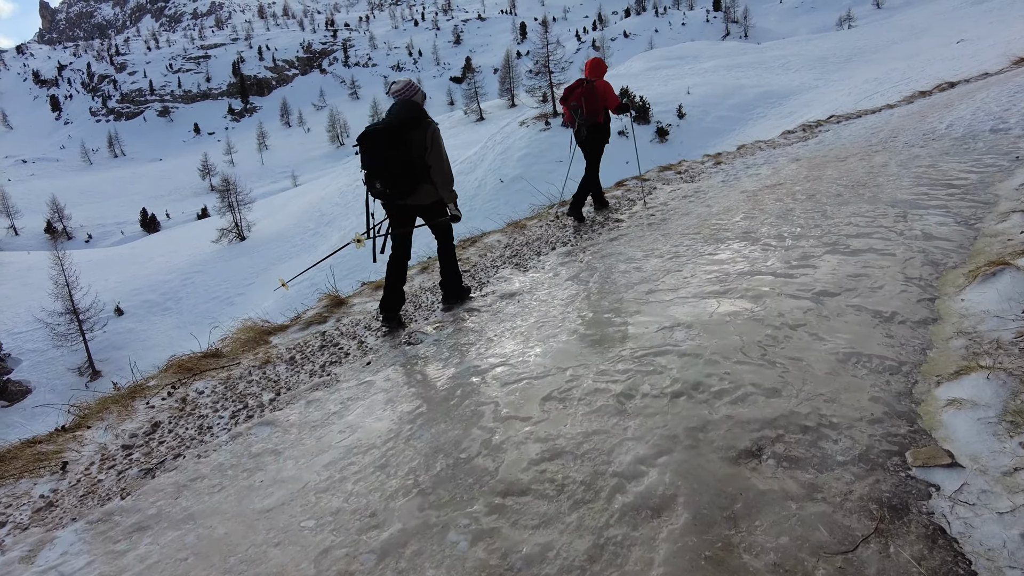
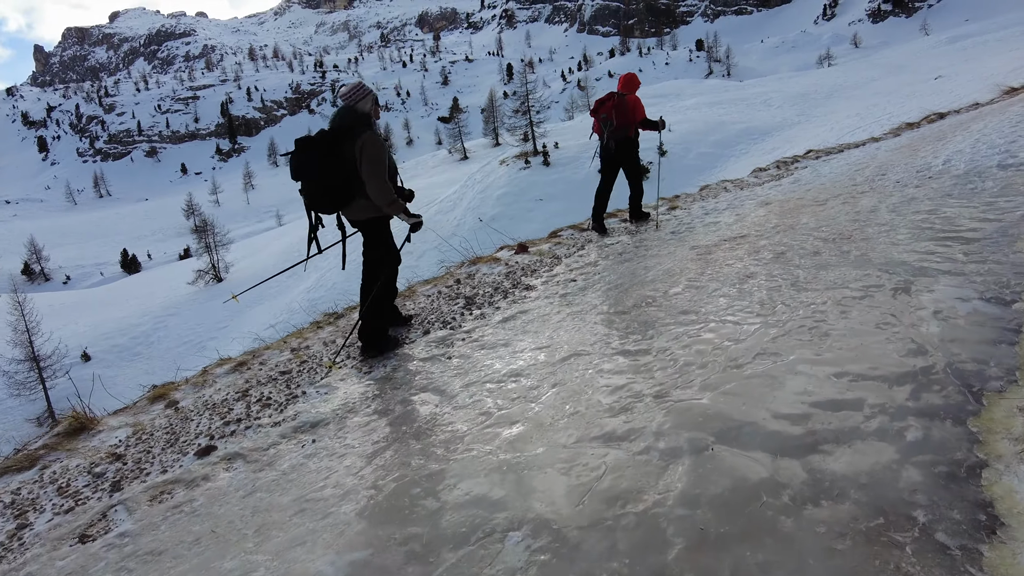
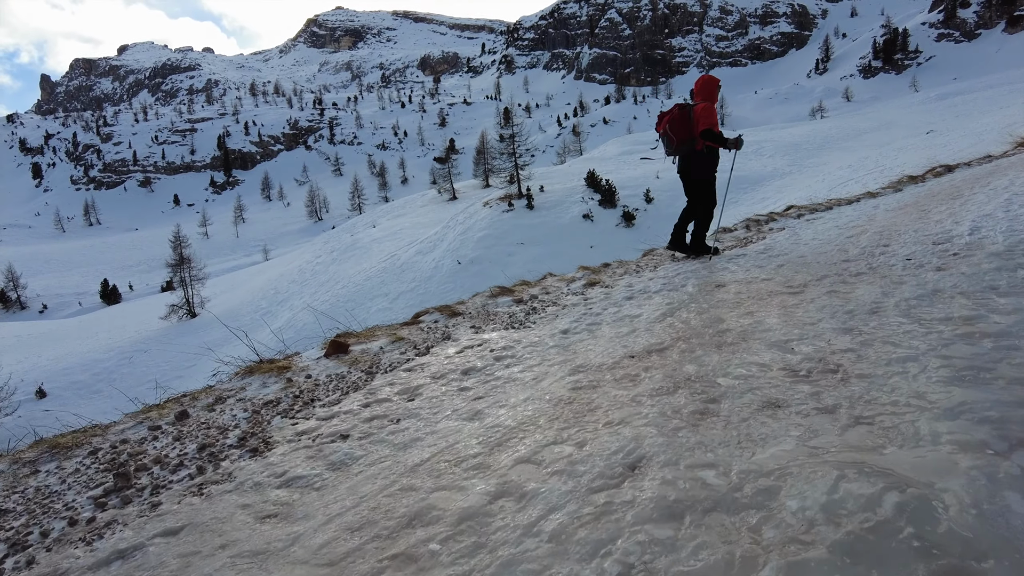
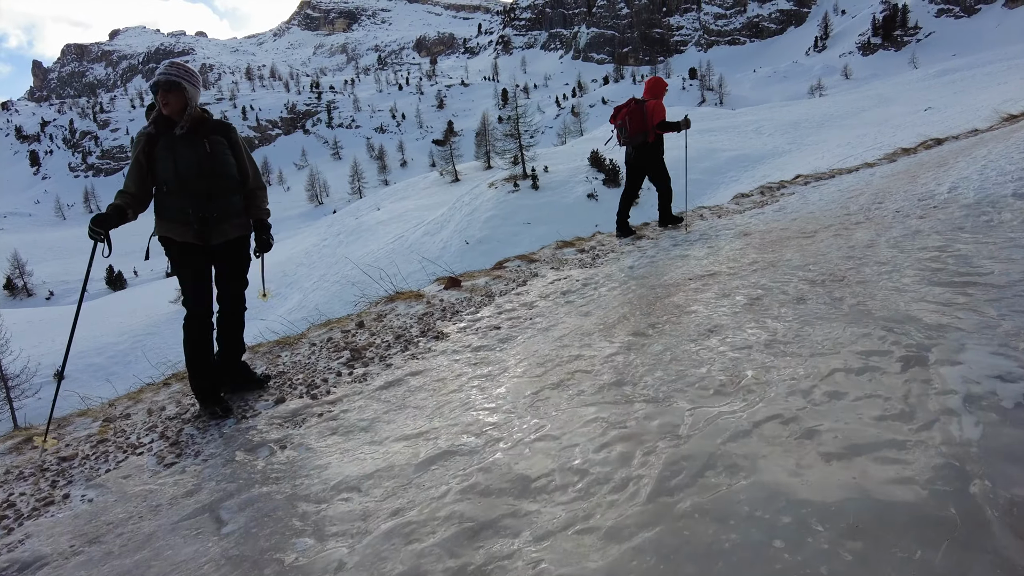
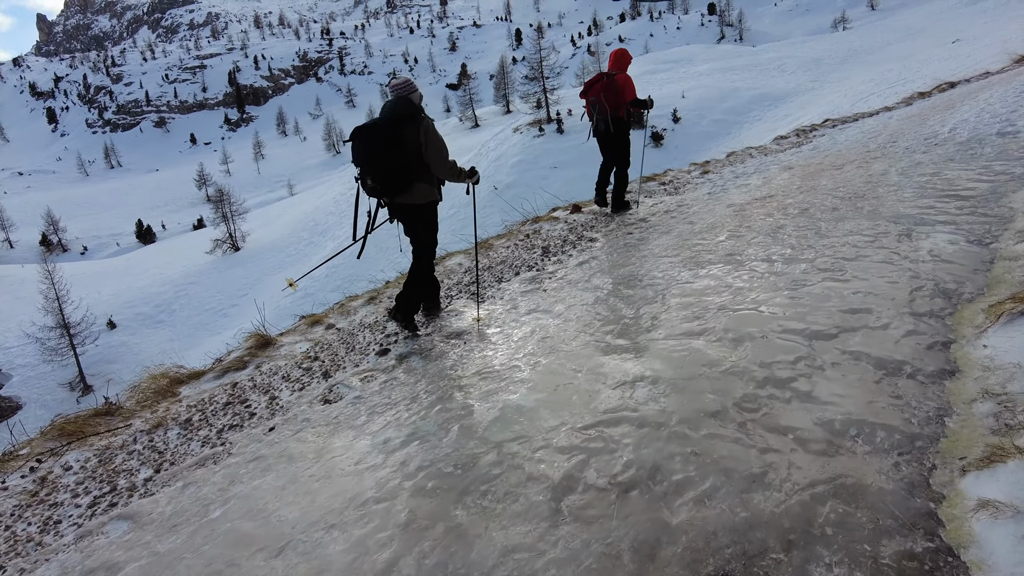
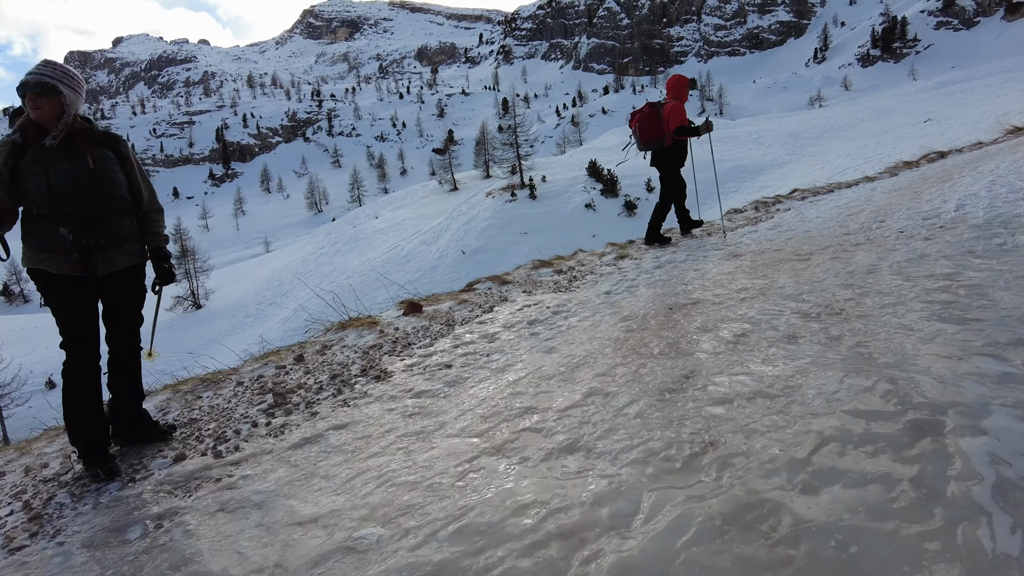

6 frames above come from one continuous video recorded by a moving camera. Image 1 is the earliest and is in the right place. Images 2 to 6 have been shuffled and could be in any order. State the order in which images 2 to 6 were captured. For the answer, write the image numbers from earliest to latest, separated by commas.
5, 2, 4, 6, 3
